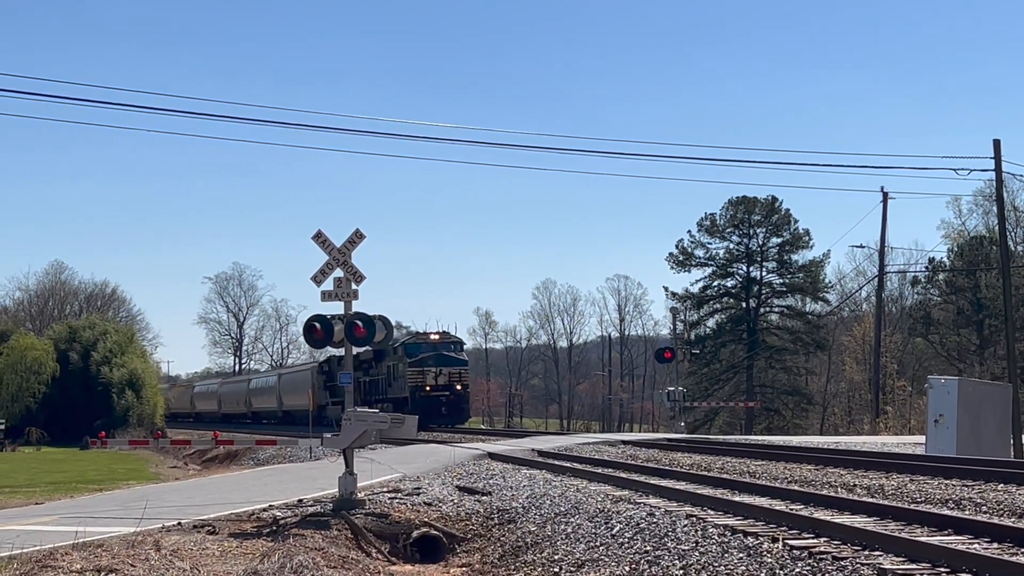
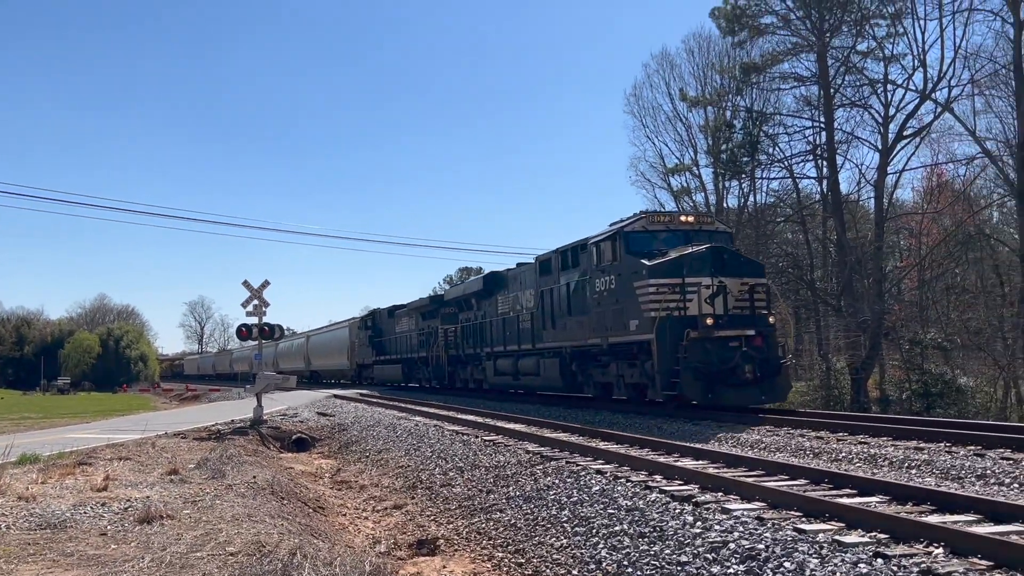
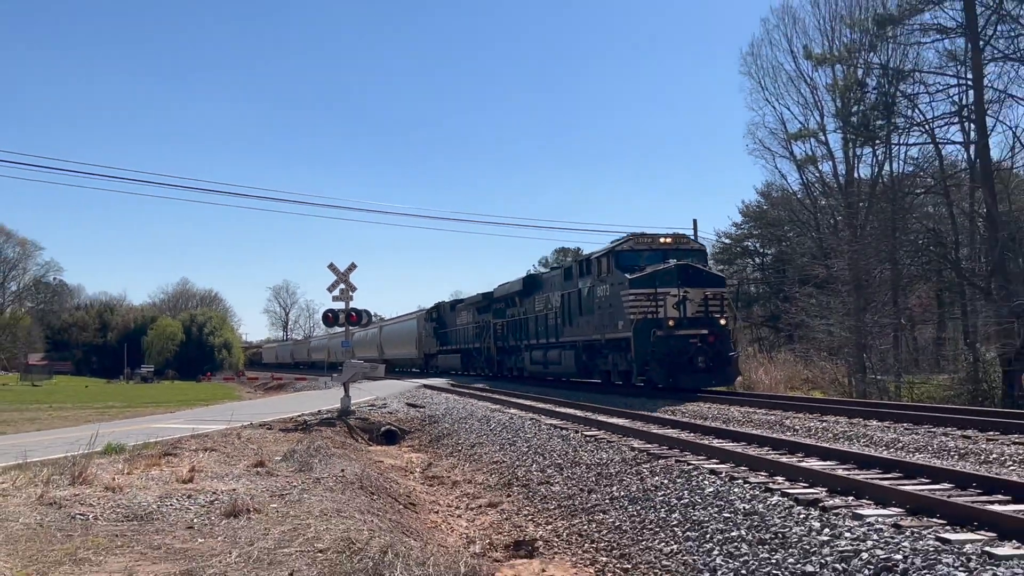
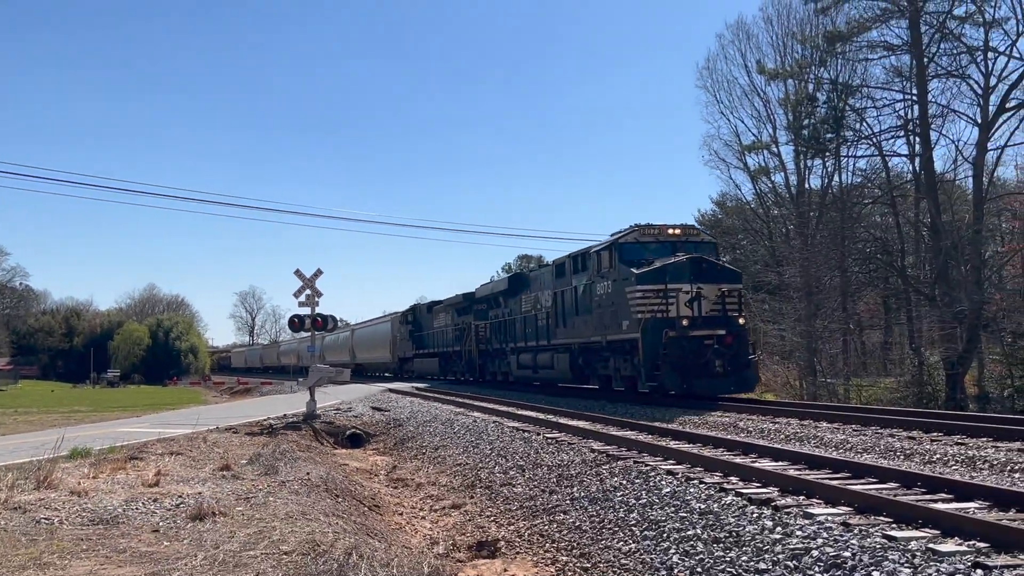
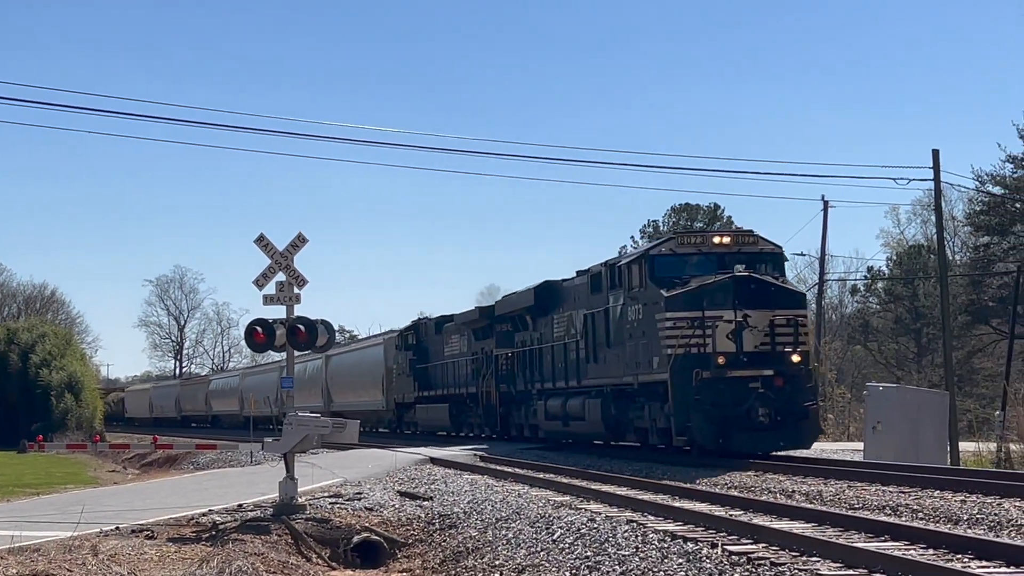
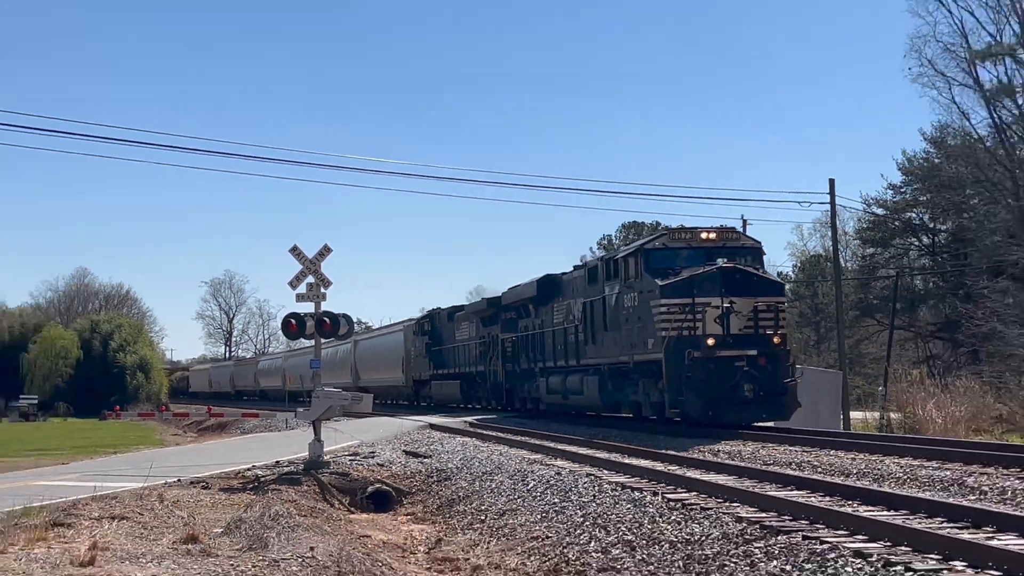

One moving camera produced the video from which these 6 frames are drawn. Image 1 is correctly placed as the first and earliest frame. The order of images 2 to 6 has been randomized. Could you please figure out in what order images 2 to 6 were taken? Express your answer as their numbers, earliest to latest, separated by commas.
5, 6, 3, 4, 2
